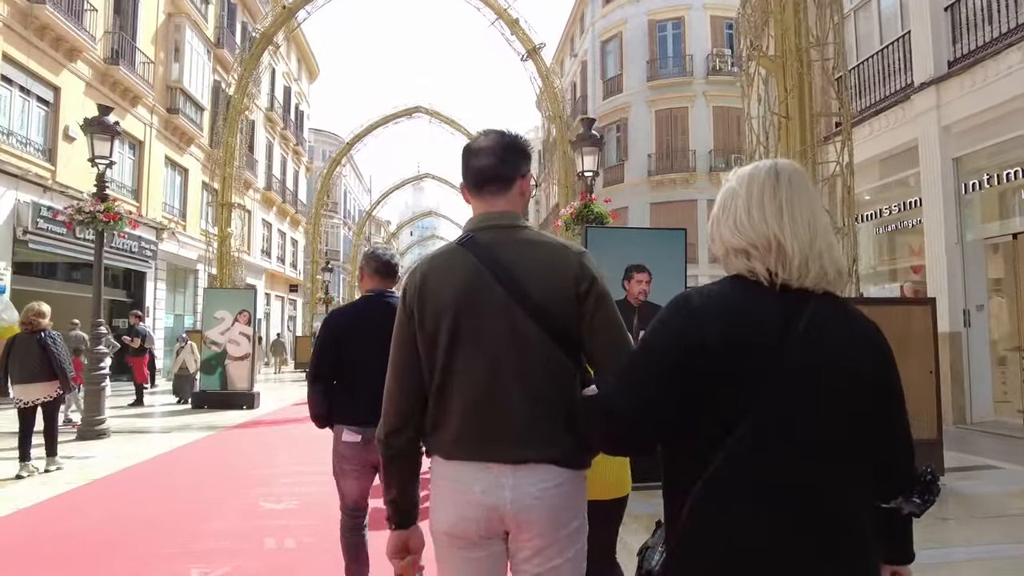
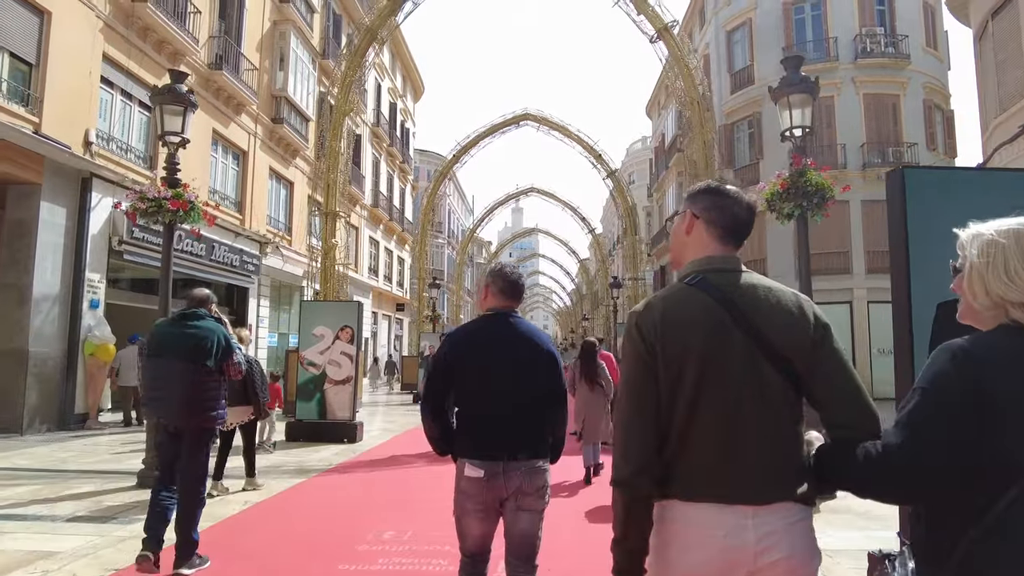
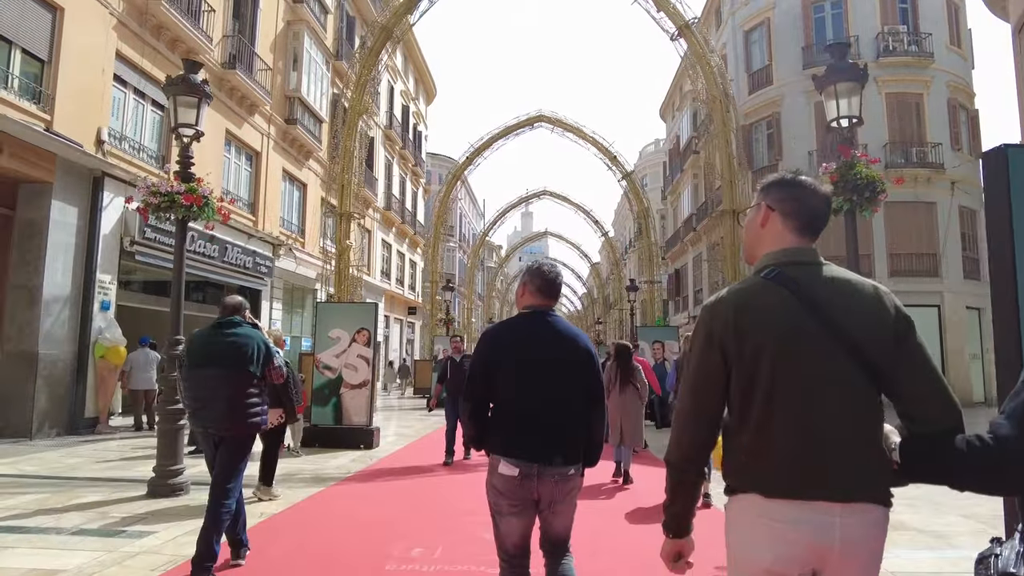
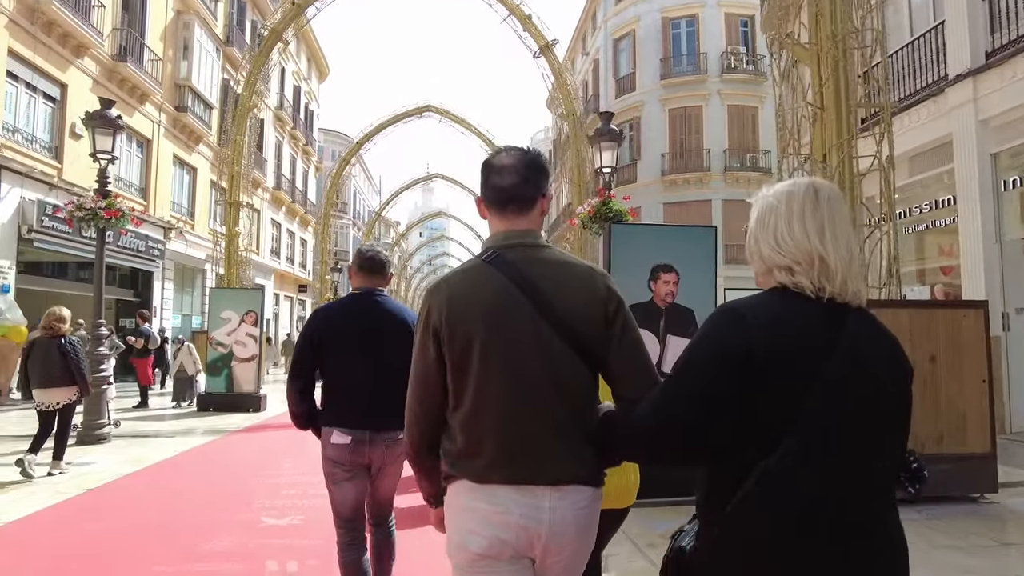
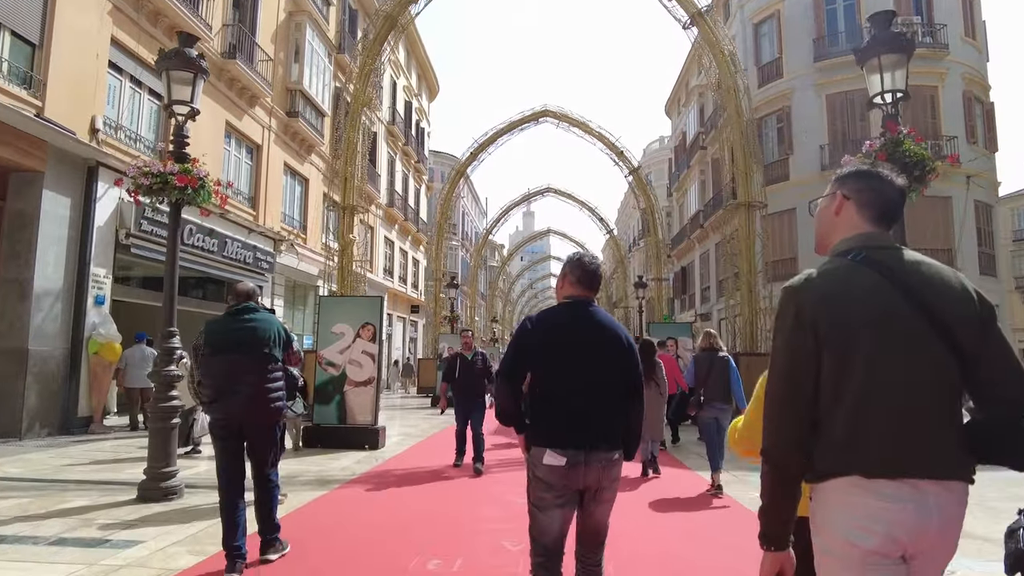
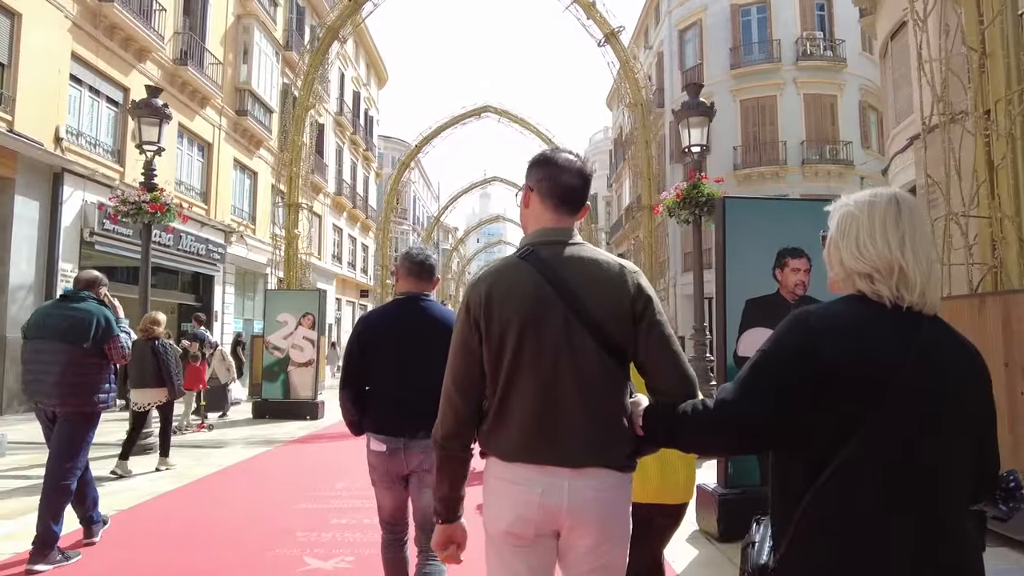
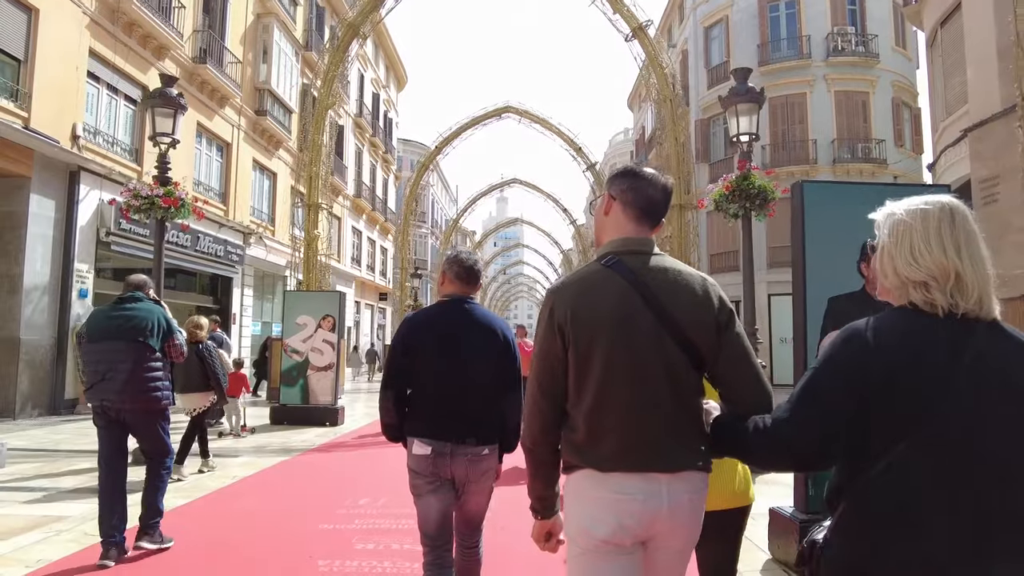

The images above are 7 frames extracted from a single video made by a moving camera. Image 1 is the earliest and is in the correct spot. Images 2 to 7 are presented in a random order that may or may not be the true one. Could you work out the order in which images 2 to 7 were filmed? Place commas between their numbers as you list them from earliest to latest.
4, 6, 7, 2, 3, 5
